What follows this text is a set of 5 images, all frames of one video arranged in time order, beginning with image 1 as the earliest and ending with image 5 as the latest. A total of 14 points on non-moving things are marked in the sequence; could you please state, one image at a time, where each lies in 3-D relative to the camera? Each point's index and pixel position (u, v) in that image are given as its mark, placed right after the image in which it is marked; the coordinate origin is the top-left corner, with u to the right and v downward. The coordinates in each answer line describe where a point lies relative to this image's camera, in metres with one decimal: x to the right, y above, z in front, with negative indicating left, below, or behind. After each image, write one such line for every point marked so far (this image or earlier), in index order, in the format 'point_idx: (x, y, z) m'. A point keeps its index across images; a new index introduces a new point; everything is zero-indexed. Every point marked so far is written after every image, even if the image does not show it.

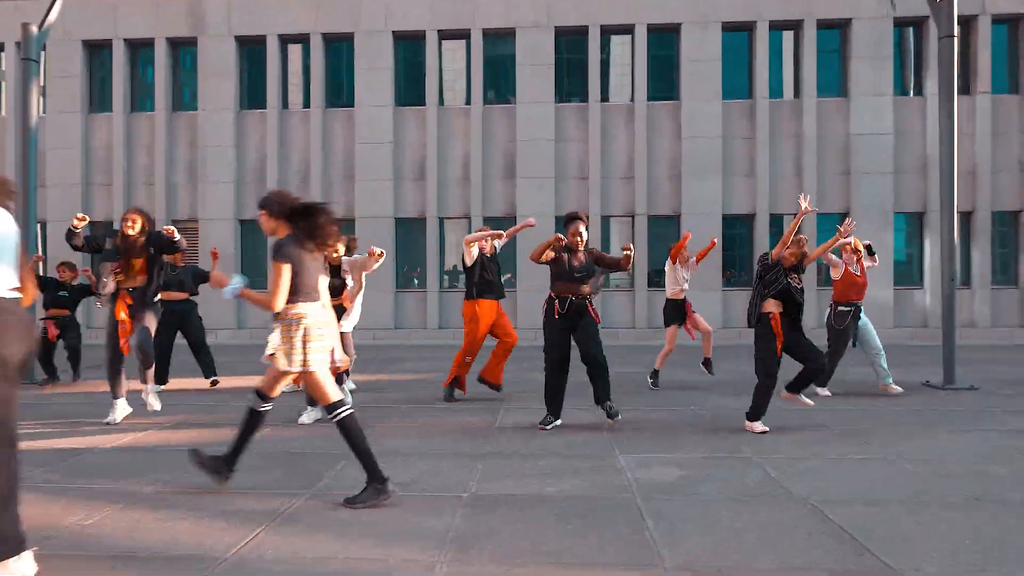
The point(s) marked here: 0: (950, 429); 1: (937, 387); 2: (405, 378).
0: (+4.2, -1.4, +7.0) m
1: (+5.7, -1.3, +9.9) m
2: (-1.7, -1.4, +11.5) m
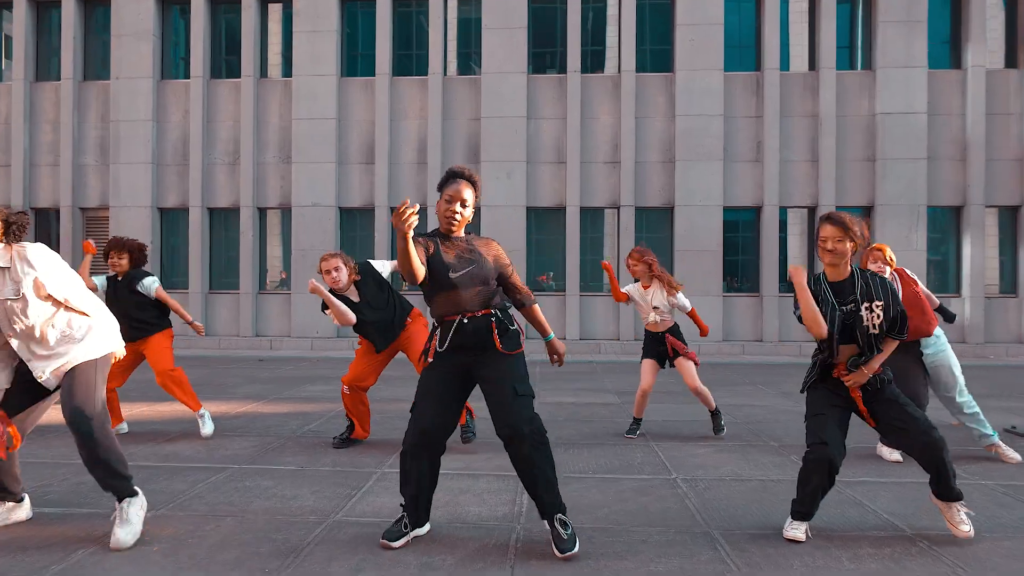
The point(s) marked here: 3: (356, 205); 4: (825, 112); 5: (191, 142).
0: (+3.3, -1.4, +3.9) m
1: (+4.9, -1.4, +6.8) m
2: (-2.5, -1.4, +8.5) m
3: (-3.7, +1.9, +17.2) m
4: (+6.9, +3.9, +16.1) m
5: (-7.6, +3.5, +17.4) m
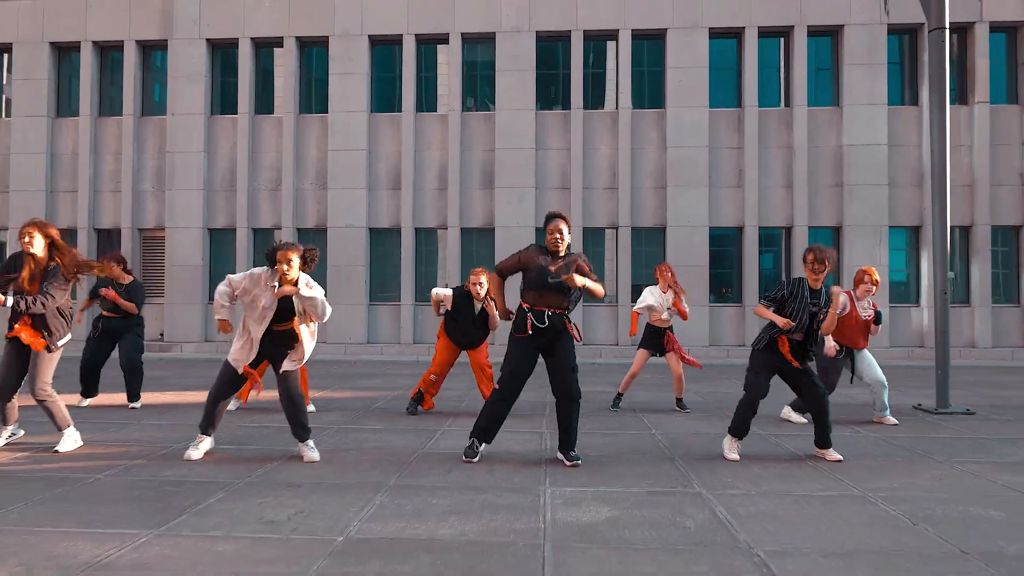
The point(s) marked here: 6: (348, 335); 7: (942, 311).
0: (+3.6, -1.4, +6.1) m
1: (+5.1, -1.5, +9.0) m
2: (-2.3, -1.5, +10.6) m
3: (-3.4, +1.6, +19.4) m
4: (+7.2, +3.6, +18.3) m
5: (-7.3, +3.2, +19.6) m
6: (-4.3, -1.2, +19.1) m
7: (+5.4, -0.3, +9.1) m
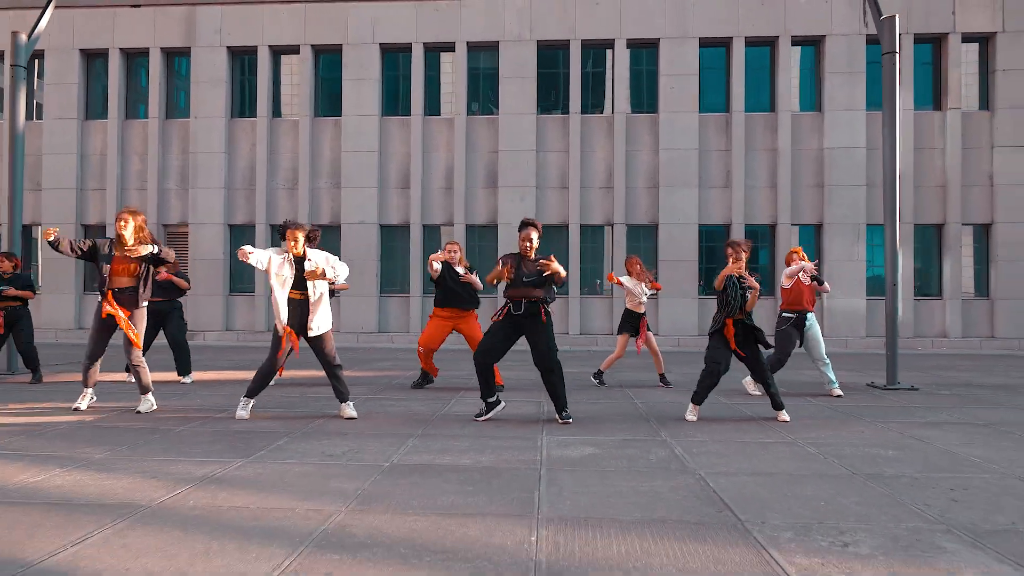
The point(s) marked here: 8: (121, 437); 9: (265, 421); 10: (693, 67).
0: (+3.6, -1.3, +7.4) m
1: (+5.2, -1.4, +10.3) m
2: (-2.2, -1.4, +11.9) m
3: (-3.3, +1.8, +20.7) m
4: (+7.2, +3.8, +19.6) m
5: (-7.3, +3.4, +20.9) m
6: (-4.2, -1.0, +20.4) m
7: (+5.4, -0.2, +10.4) m
8: (-3.4, -1.3, +6.3) m
9: (-2.4, -1.3, +7.2) m
10: (+4.9, +6.0, +19.8) m
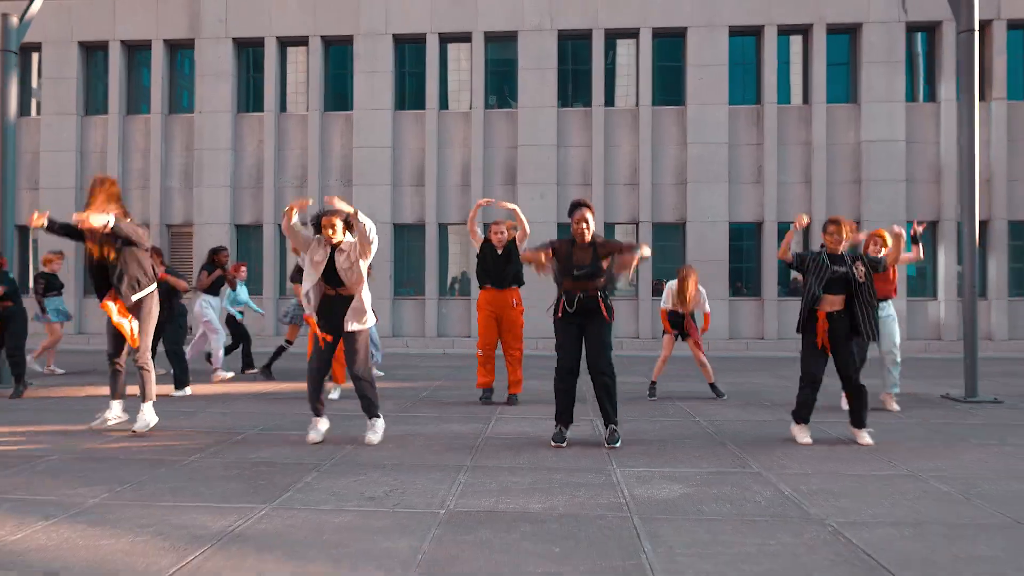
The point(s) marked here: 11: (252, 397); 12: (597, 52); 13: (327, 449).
0: (+4.1, -1.4, +6.4) m
1: (+5.7, -1.4, +9.3) m
2: (-1.7, -1.5, +11.0) m
3: (-2.8, +1.8, +19.7) m
4: (+7.8, +3.8, +18.6) m
5: (-6.7, +3.3, +20.0) m
6: (-3.7, -1.1, +19.5) m
7: (+5.9, -0.2, +9.4) m
8: (-2.9, -1.4, +5.4) m
9: (-1.9, -1.4, +6.3) m
10: (+5.4, +6.0, +18.9) m
11: (-3.4, -1.4, +9.4) m
12: (+2.2, +6.2, +19.2) m
13: (-1.6, -1.4, +6.2) m
